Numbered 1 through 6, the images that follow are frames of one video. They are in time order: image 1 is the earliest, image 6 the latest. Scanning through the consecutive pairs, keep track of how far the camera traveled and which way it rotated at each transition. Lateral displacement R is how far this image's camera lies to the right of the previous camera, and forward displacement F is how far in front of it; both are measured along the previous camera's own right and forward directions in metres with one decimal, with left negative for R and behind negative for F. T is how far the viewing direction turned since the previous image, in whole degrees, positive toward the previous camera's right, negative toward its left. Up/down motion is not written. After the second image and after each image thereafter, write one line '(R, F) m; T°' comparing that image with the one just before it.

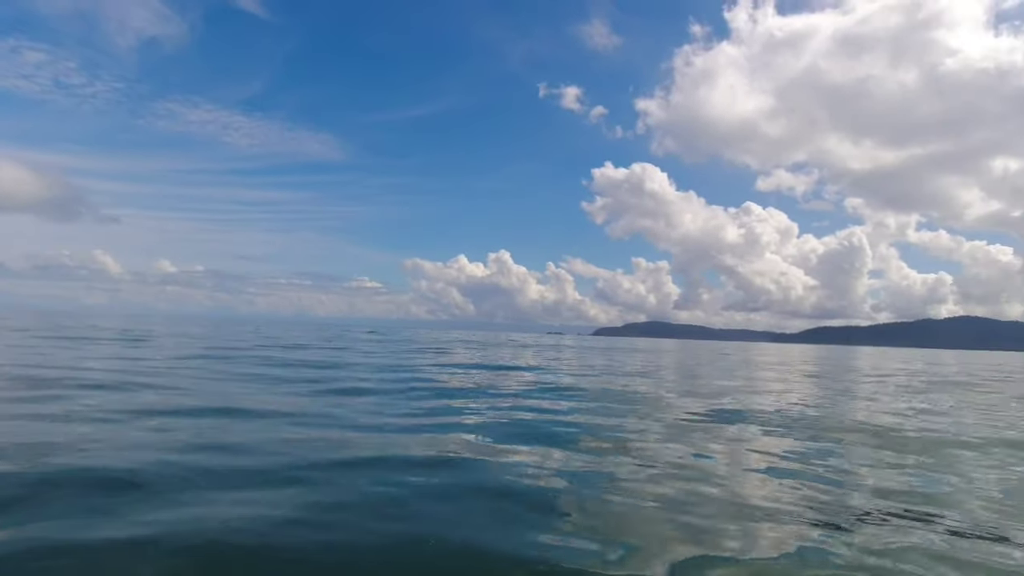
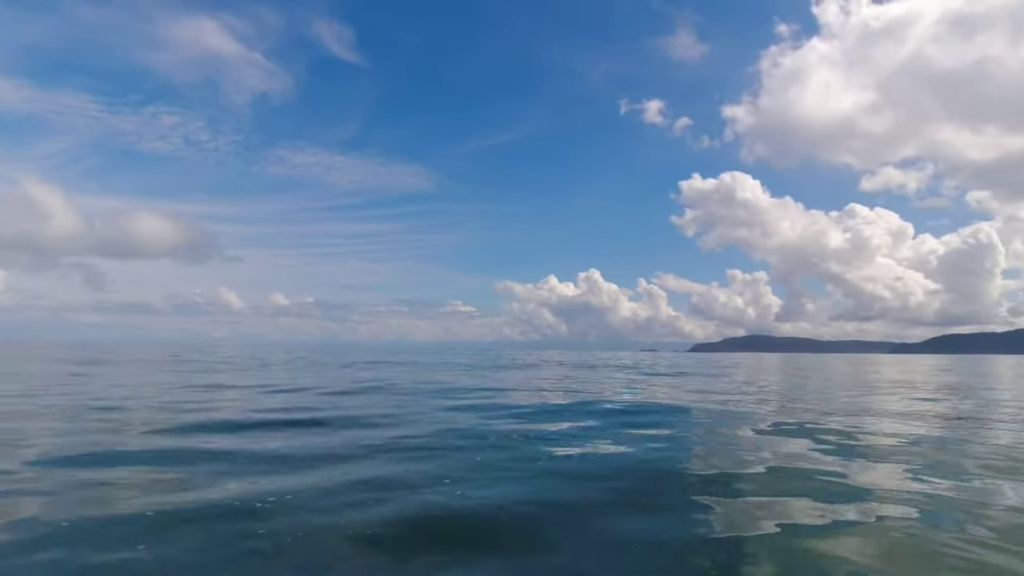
(+0.5, -11.9) m; -9°
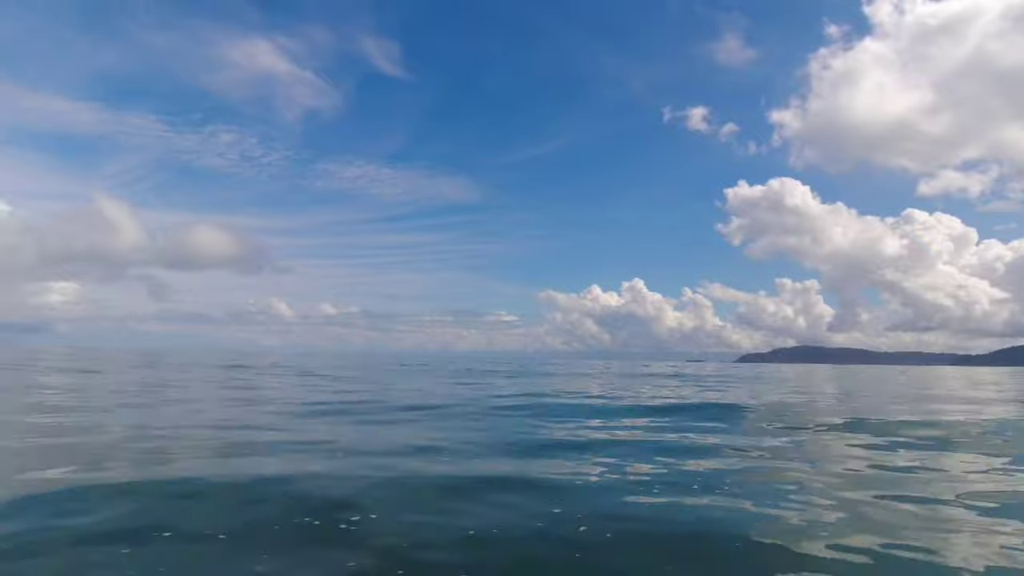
(-1.0, -3.5) m; -4°
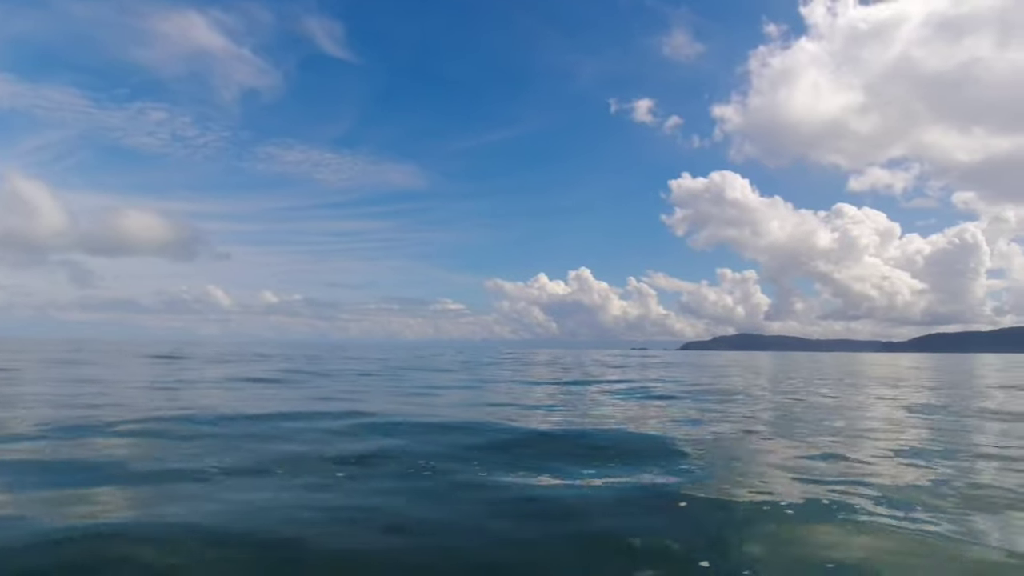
(-1.5, +5.5) m; +5°
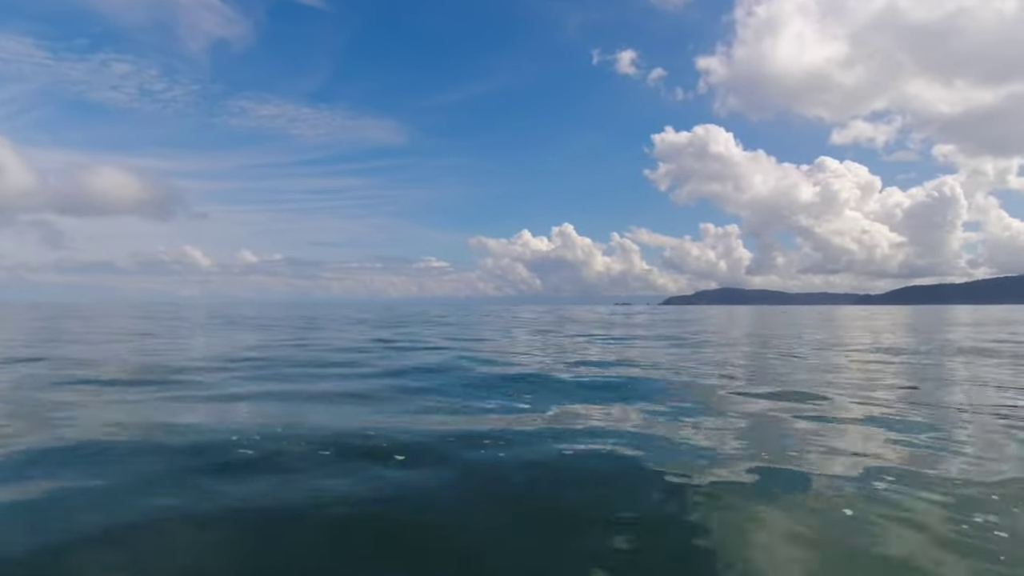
(-1.1, +2.8) m; +2°
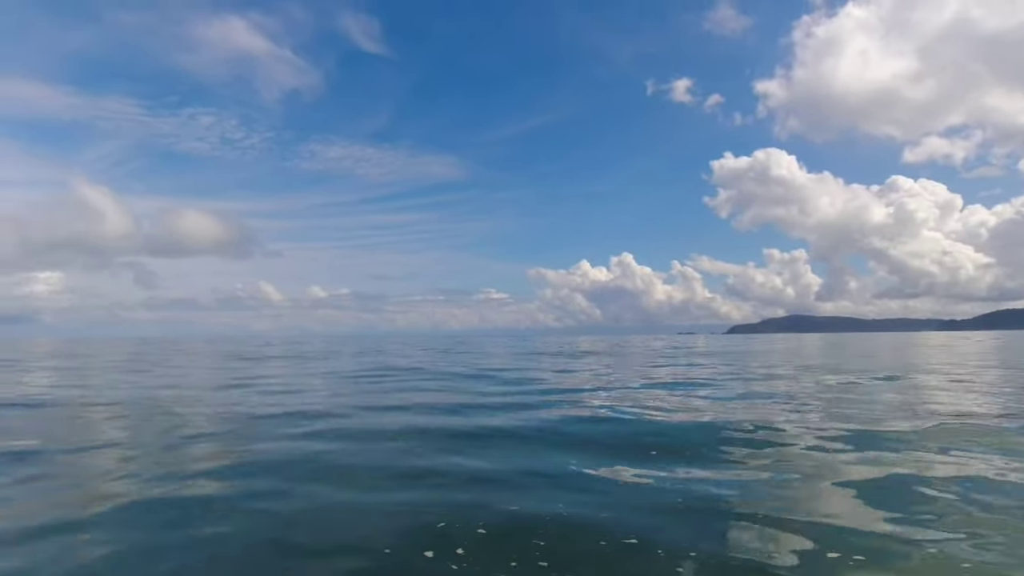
(+0.3, -8.7) m; -6°
